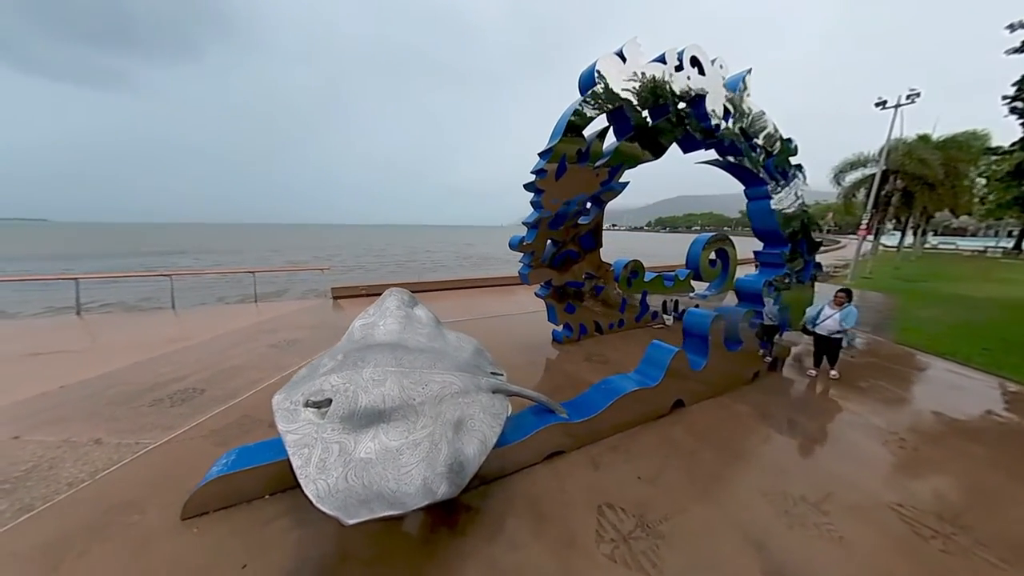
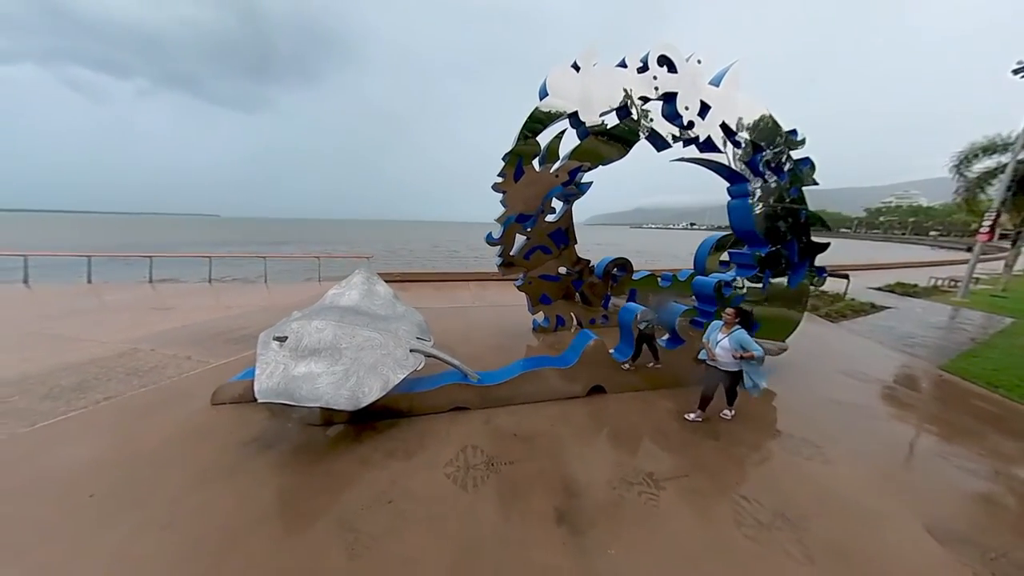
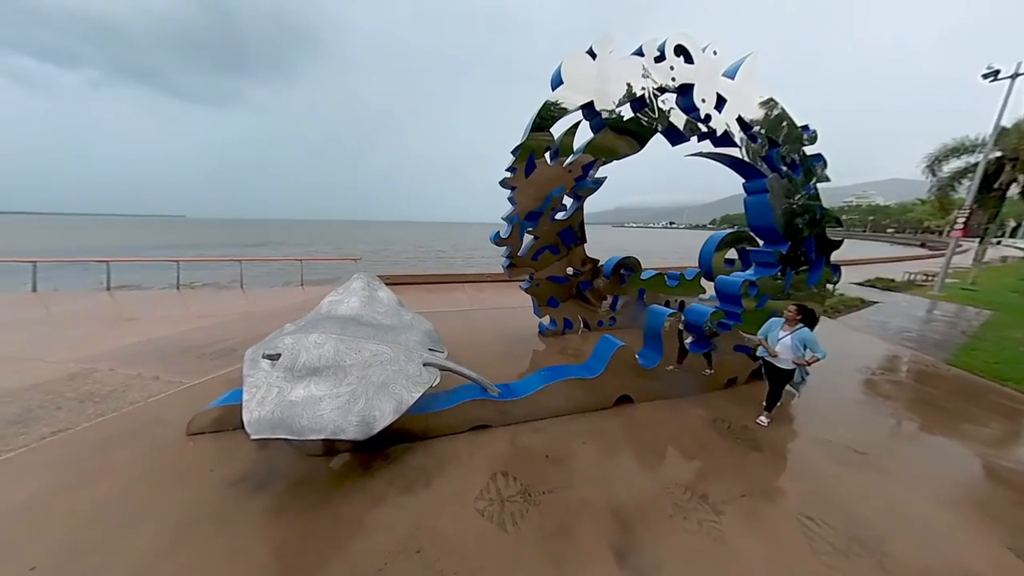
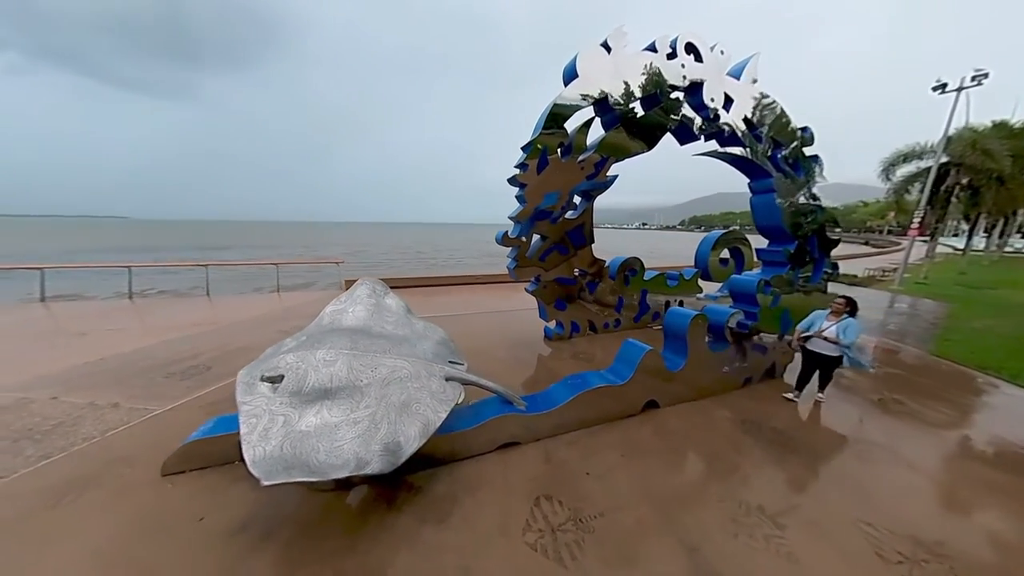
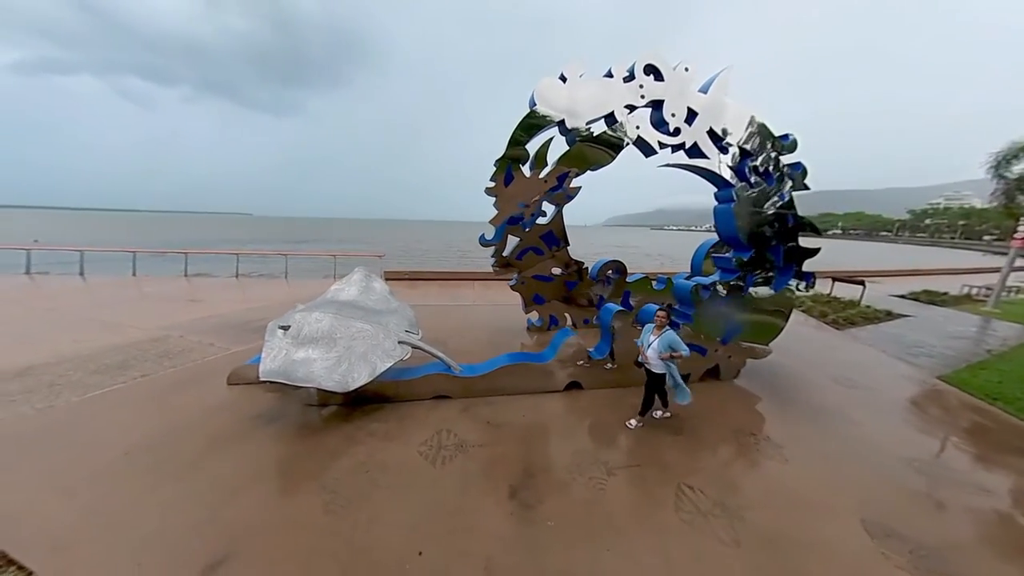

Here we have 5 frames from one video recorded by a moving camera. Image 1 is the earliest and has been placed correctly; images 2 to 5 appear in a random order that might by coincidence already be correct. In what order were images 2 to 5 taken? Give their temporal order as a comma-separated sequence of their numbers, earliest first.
4, 3, 2, 5
